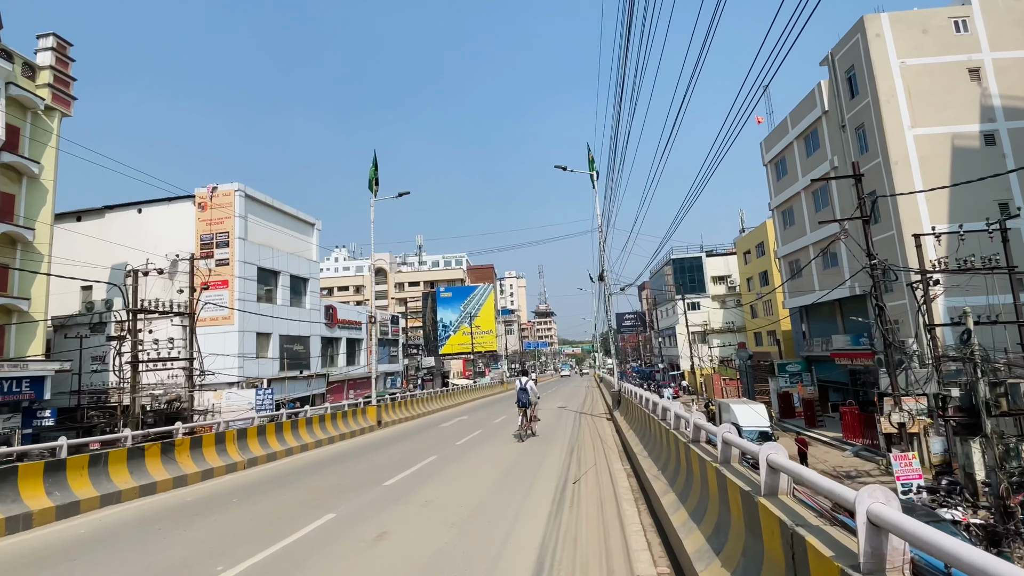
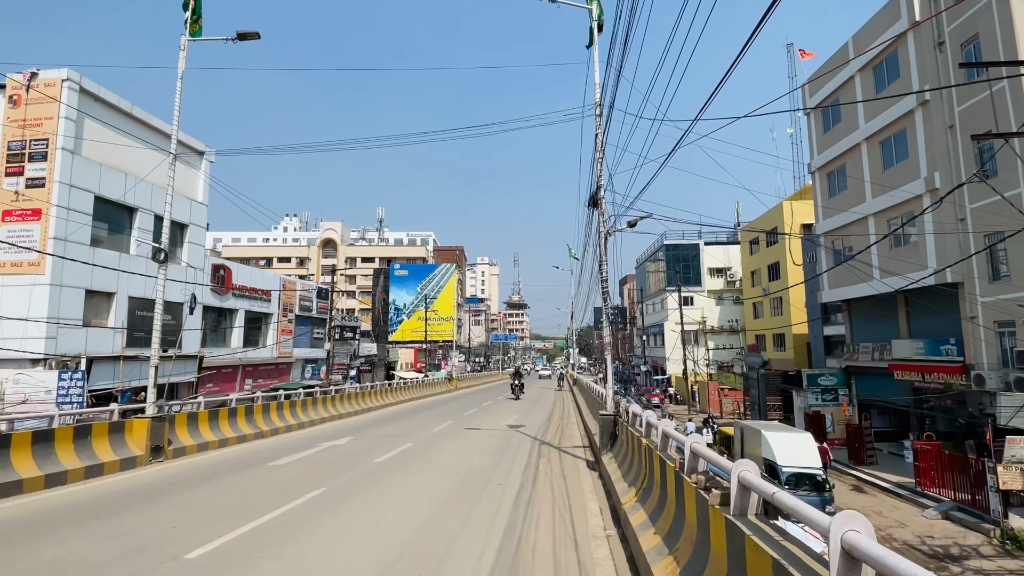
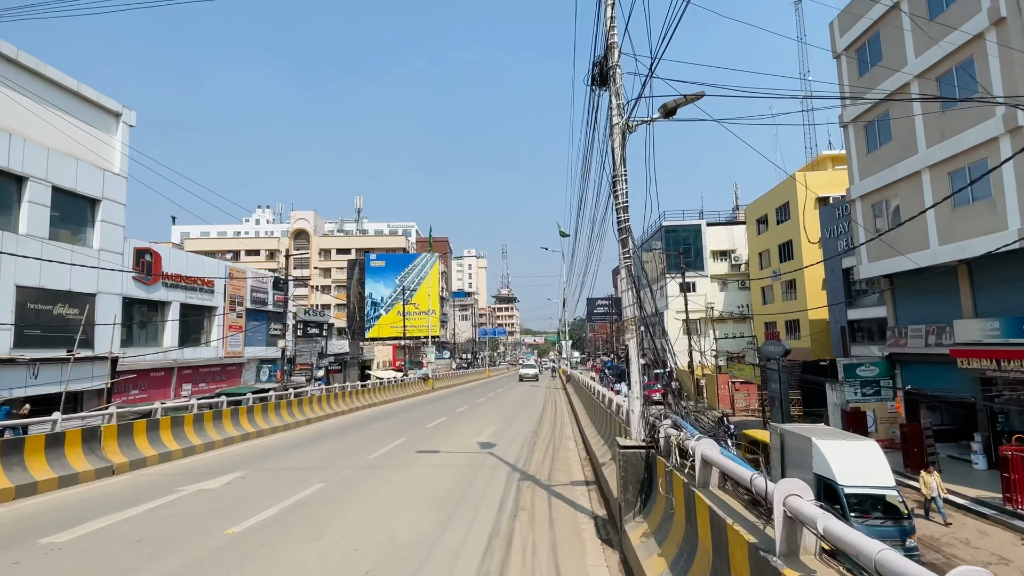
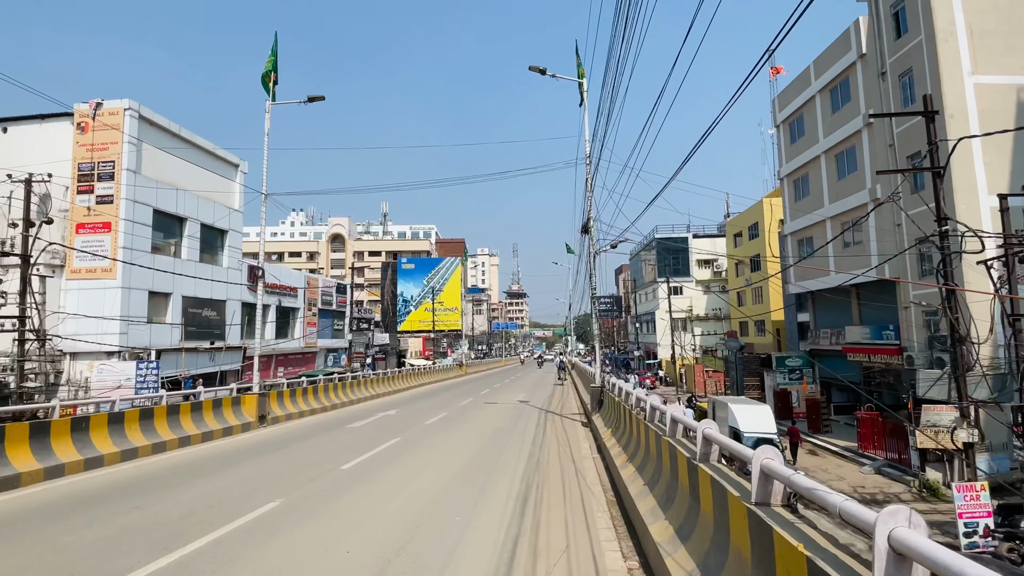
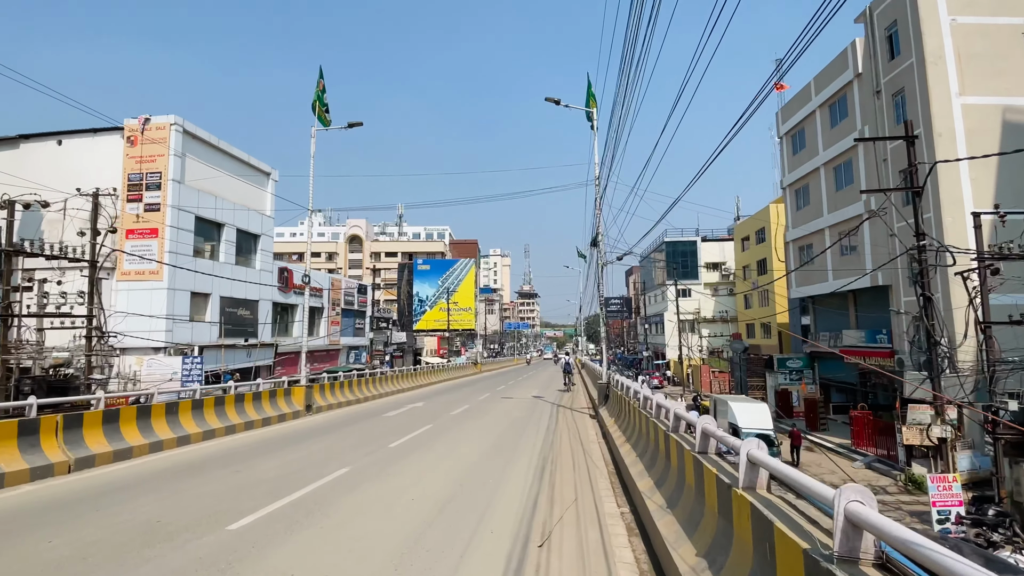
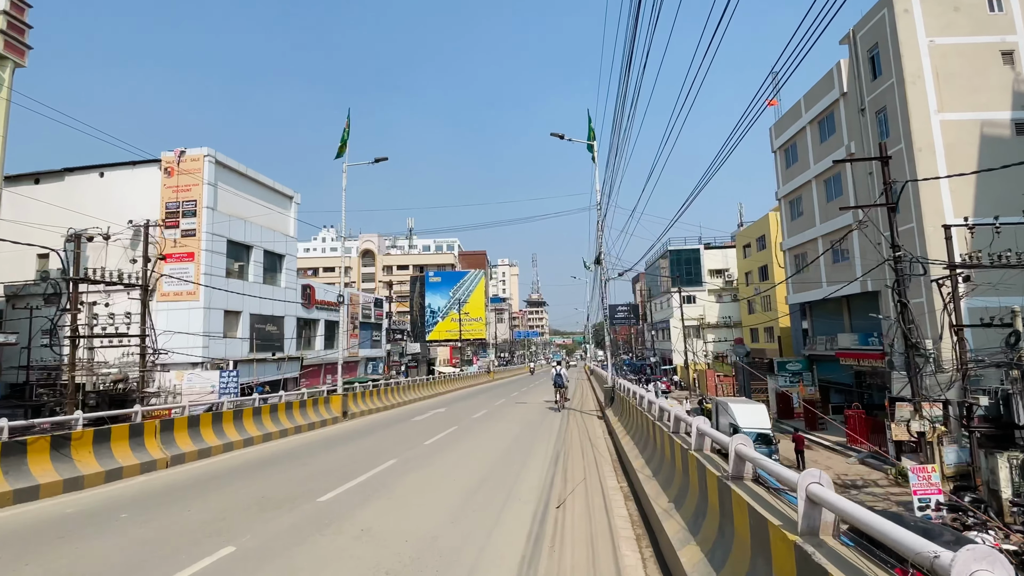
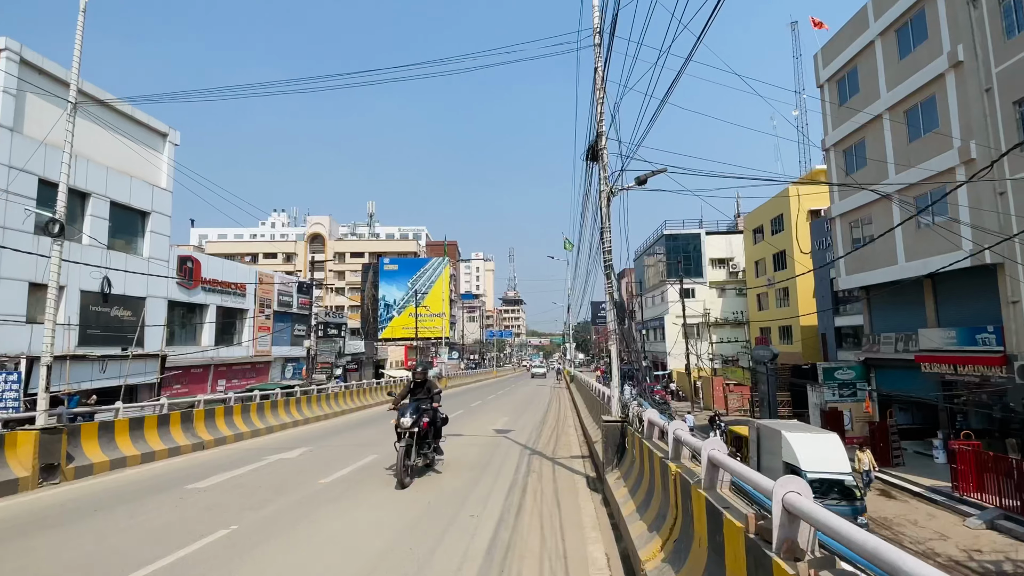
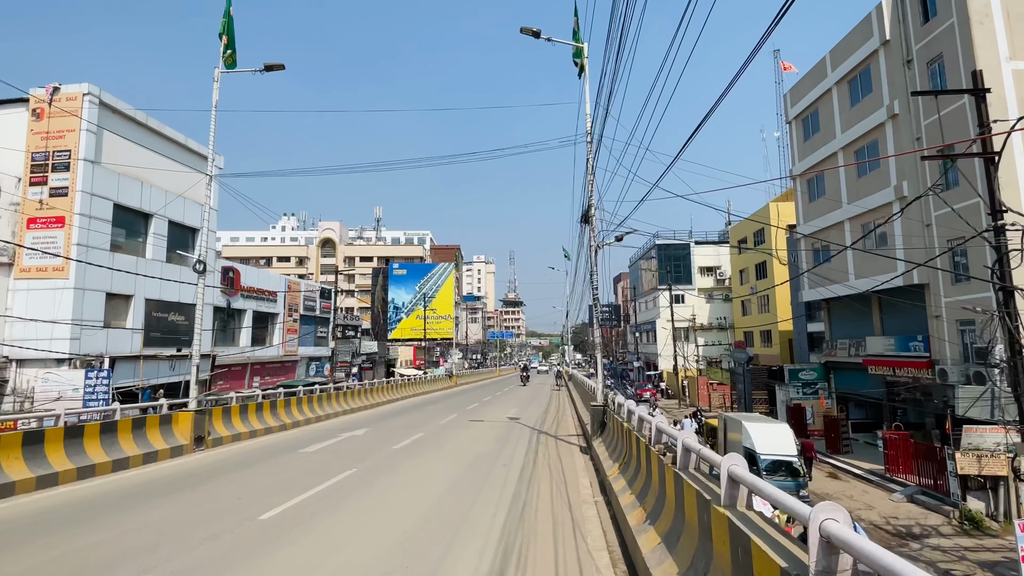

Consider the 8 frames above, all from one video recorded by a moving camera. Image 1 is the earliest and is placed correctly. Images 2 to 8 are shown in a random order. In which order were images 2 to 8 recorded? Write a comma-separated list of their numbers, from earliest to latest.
6, 5, 4, 8, 2, 7, 3
